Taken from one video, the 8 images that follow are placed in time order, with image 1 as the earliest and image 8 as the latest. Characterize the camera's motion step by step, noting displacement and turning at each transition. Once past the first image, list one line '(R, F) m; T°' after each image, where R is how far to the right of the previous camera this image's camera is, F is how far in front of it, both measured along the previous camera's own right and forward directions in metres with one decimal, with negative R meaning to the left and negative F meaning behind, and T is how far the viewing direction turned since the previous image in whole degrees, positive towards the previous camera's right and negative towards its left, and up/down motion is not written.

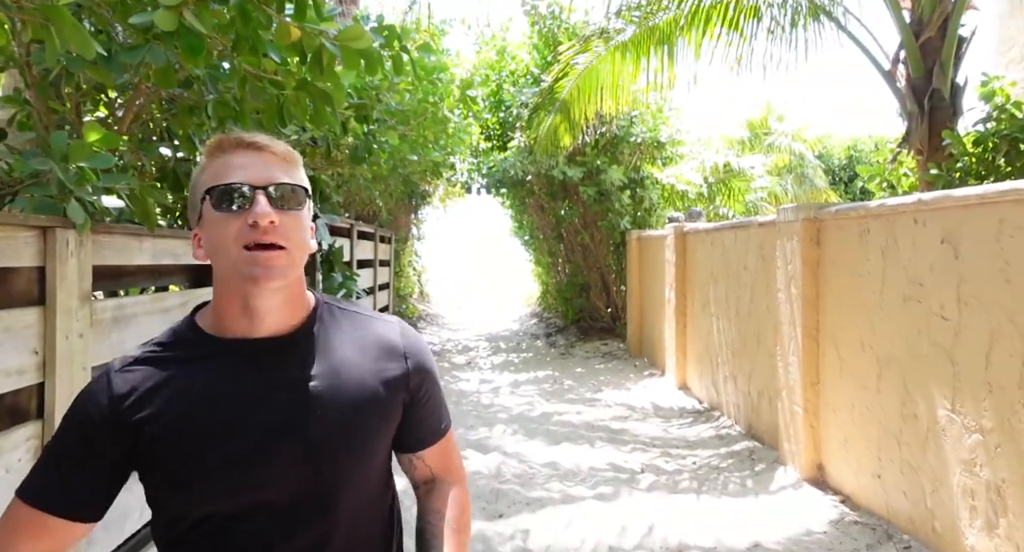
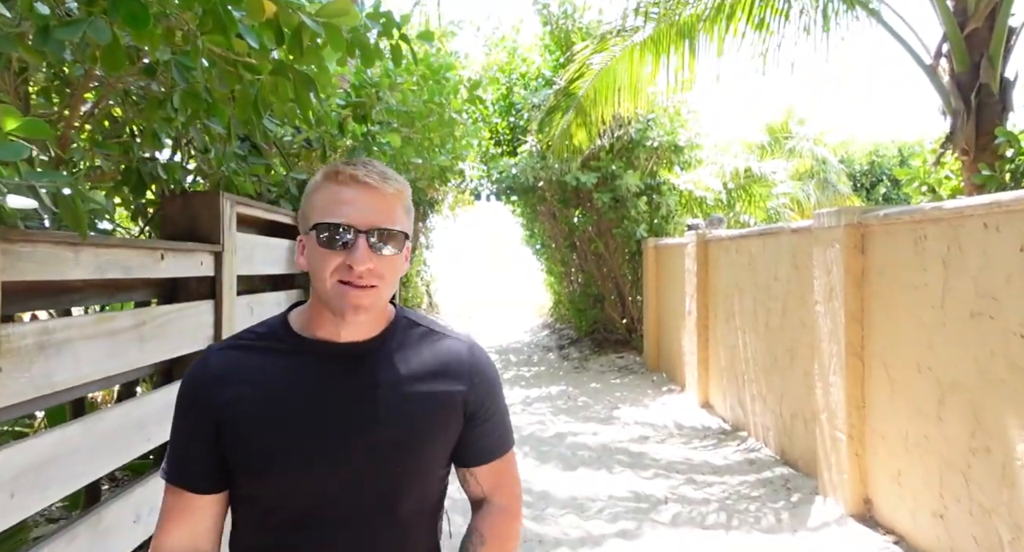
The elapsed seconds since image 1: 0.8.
(0.0, +0.3) m; -1°
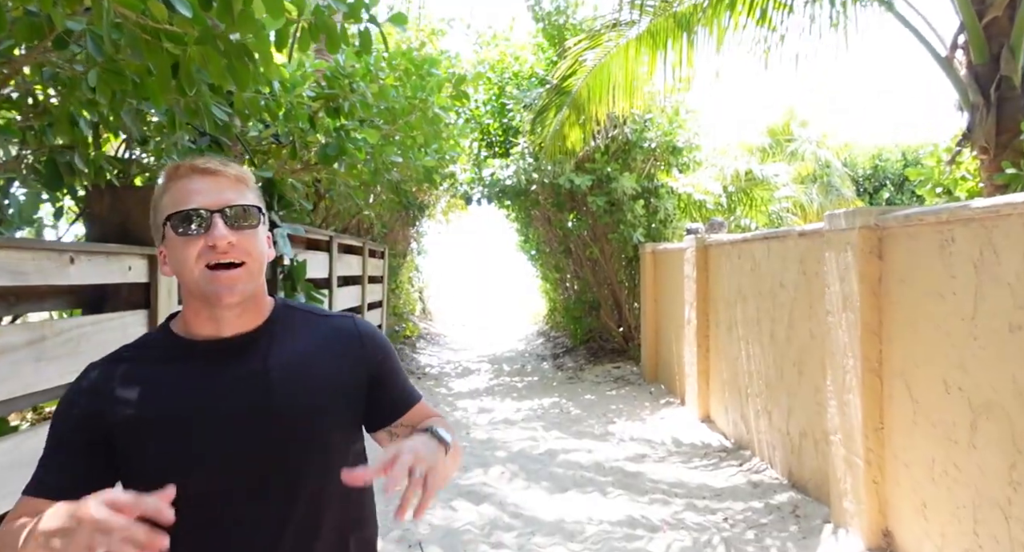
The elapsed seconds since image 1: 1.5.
(+0.1, +0.3) m; 0°
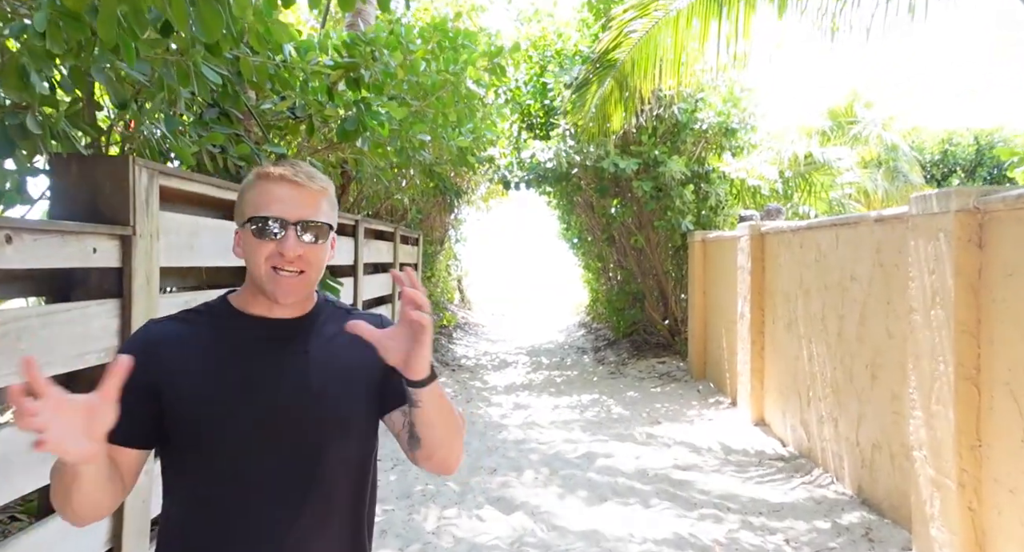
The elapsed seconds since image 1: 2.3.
(0.0, +0.4) m; -4°
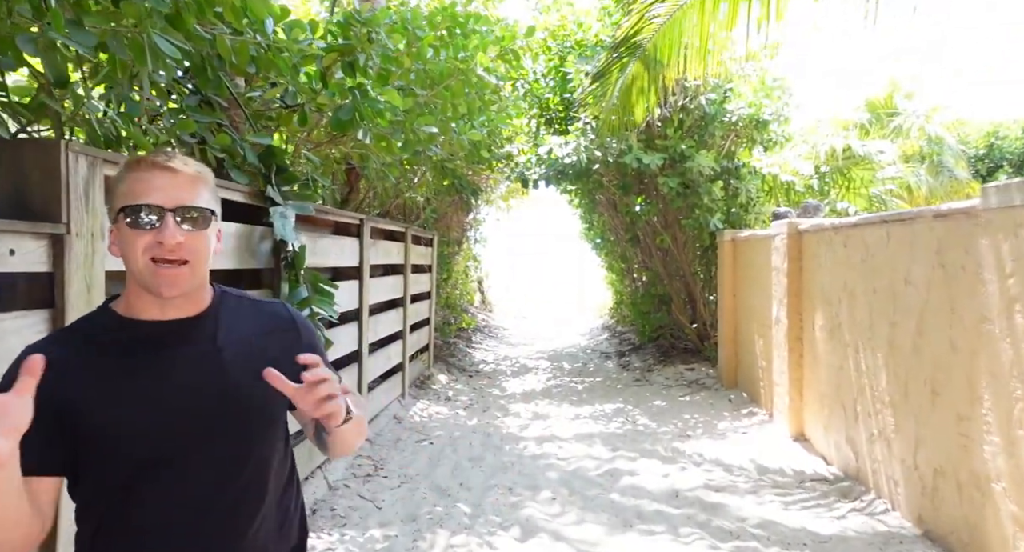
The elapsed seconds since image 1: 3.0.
(0.0, +0.3) m; -2°
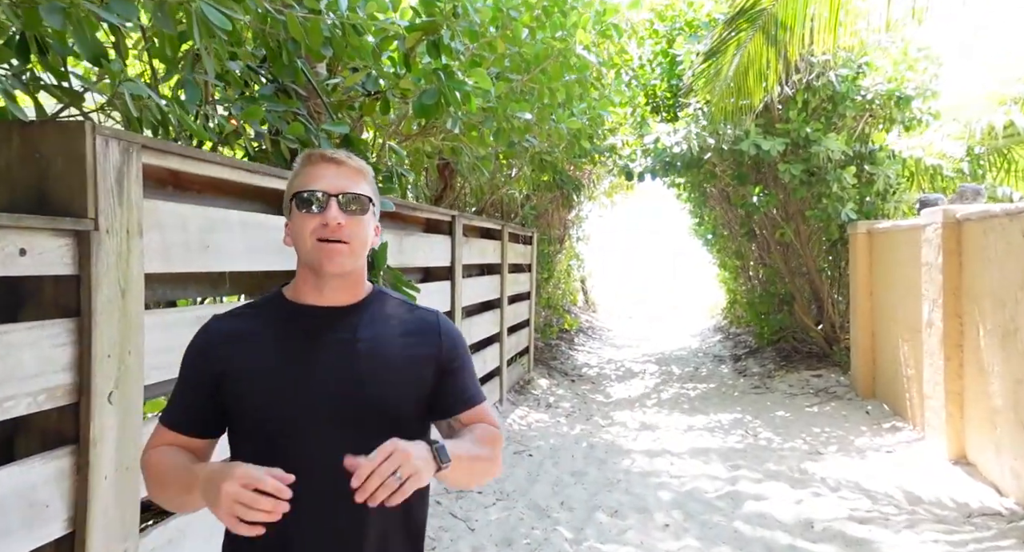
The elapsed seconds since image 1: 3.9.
(0.0, +0.4) m; -9°
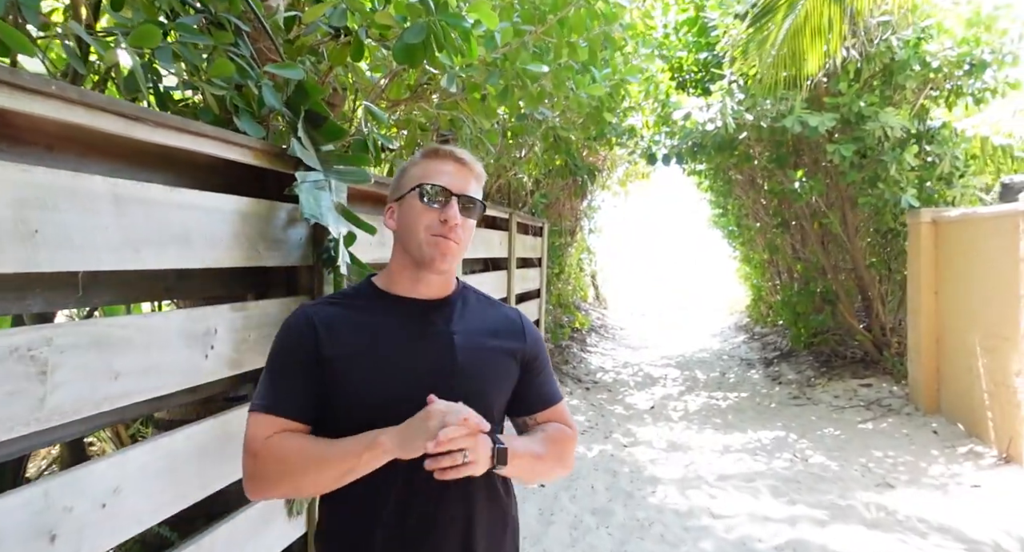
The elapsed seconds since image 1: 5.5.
(0.0, +0.7) m; 0°
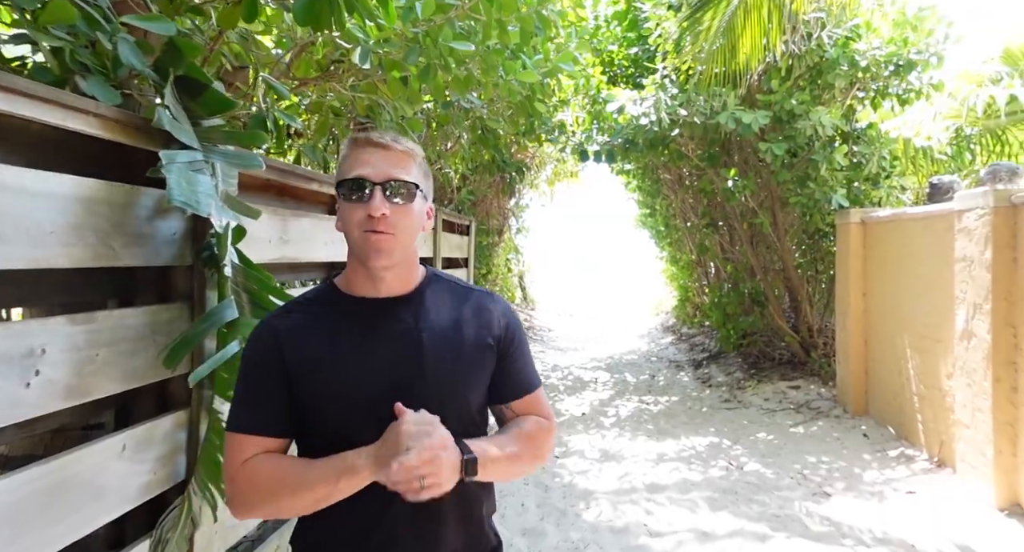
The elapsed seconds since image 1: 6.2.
(0.0, +0.3) m; +6°
